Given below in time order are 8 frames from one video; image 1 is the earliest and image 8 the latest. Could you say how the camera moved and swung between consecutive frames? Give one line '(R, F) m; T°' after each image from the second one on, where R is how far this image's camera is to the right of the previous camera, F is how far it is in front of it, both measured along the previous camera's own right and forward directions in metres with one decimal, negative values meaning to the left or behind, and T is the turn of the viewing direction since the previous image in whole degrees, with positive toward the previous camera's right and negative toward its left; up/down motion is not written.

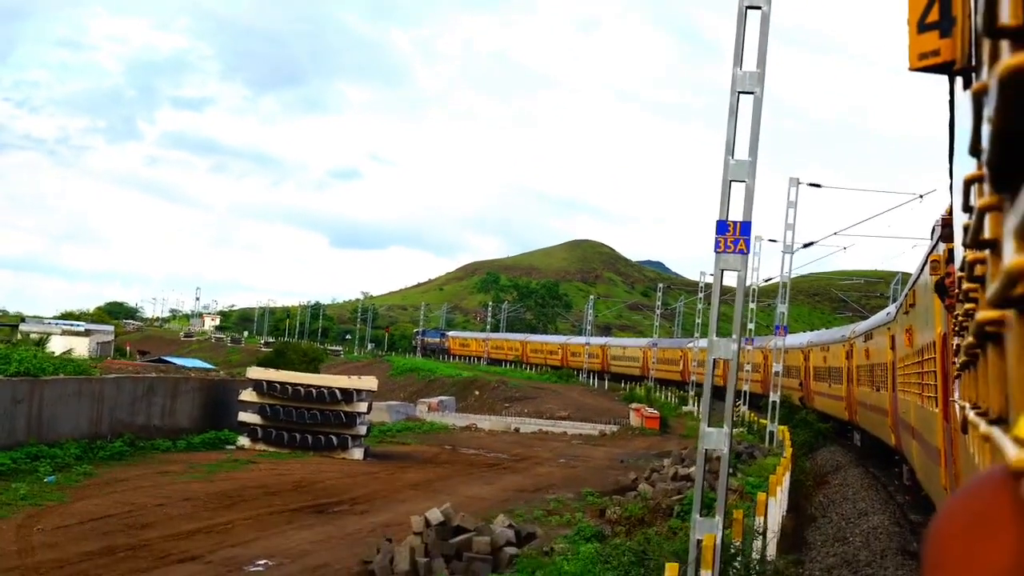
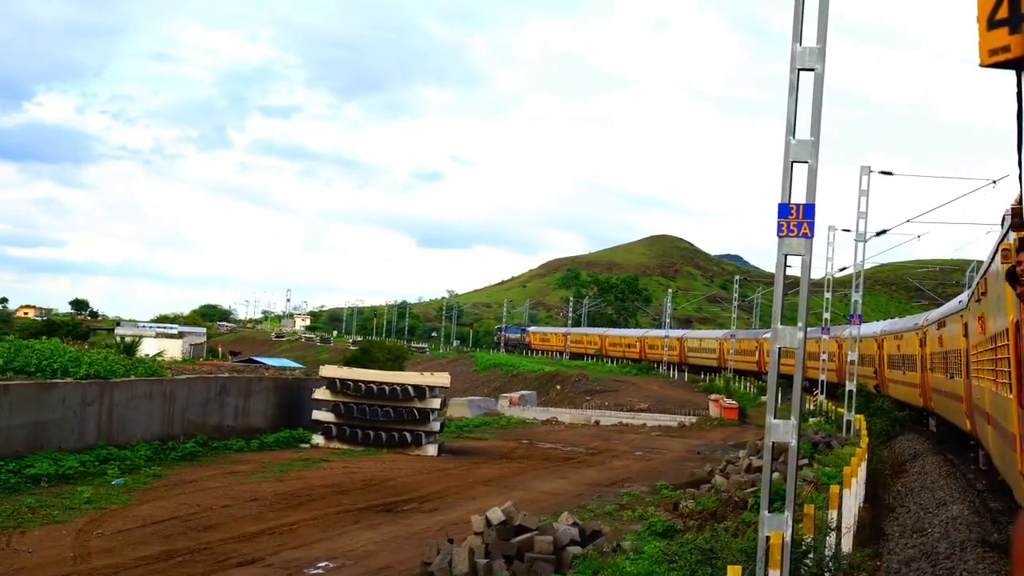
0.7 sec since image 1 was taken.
(+0.2, +0.2) m; -5°
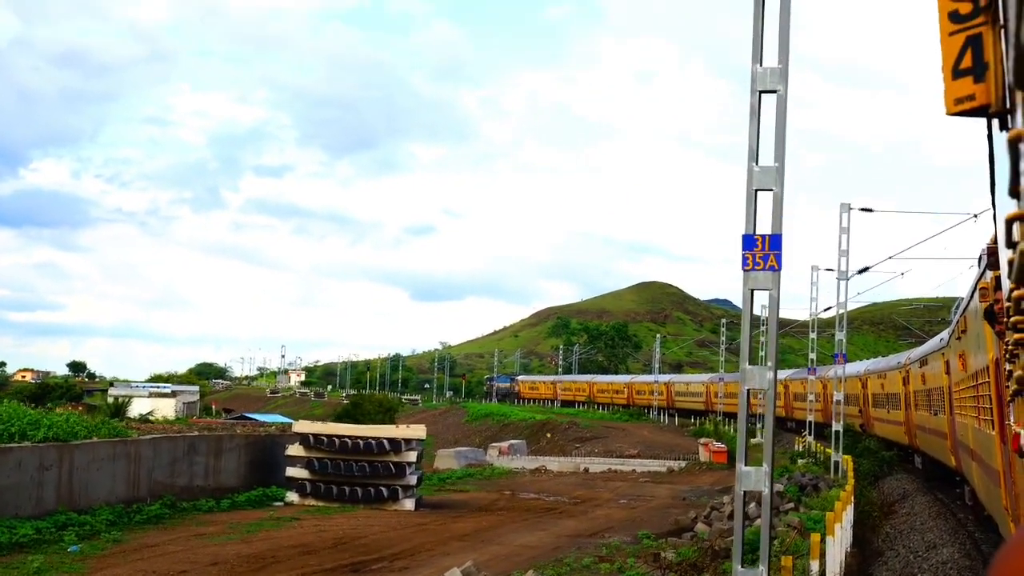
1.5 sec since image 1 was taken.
(+0.3, +0.3) m; +1°
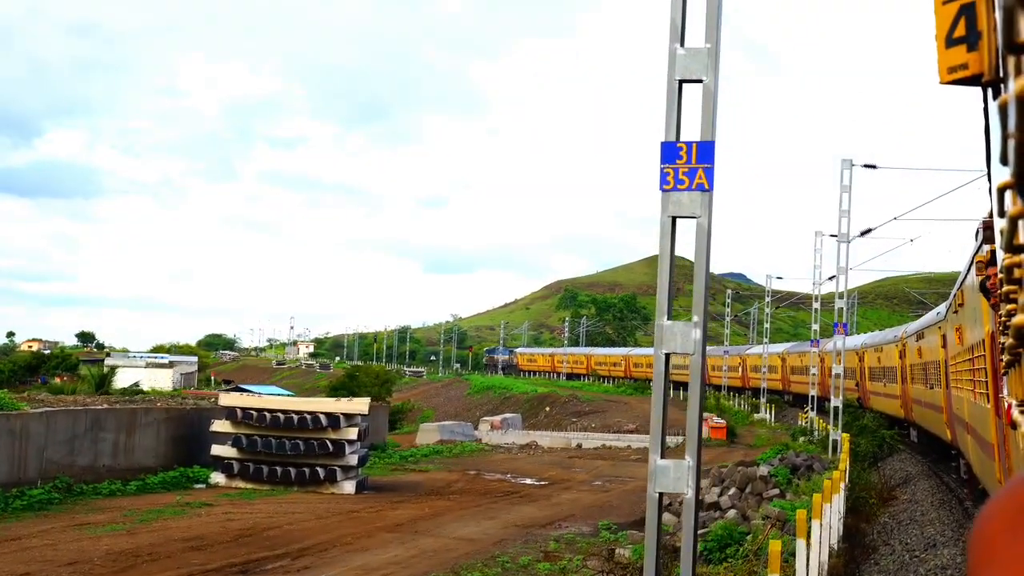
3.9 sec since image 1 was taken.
(+1.0, +1.9) m; -1°
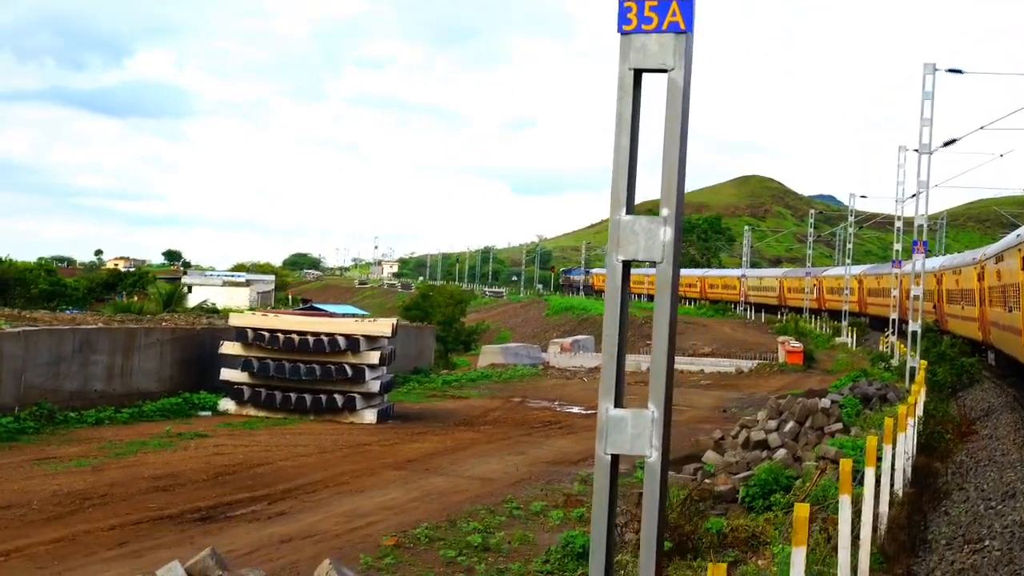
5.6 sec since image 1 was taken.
(+0.7, +1.7) m; -5°
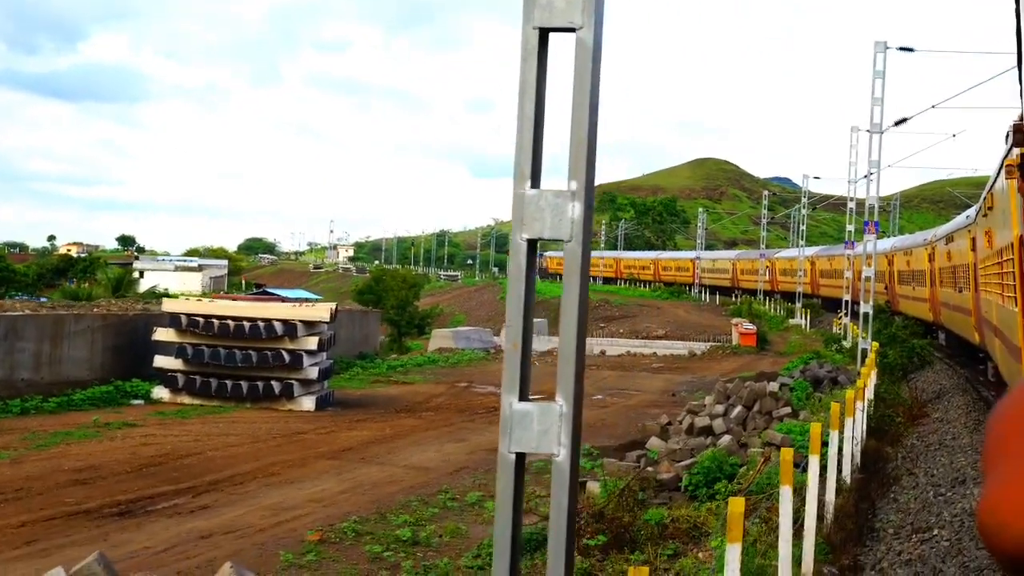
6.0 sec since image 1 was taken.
(+0.2, +0.2) m; +3°
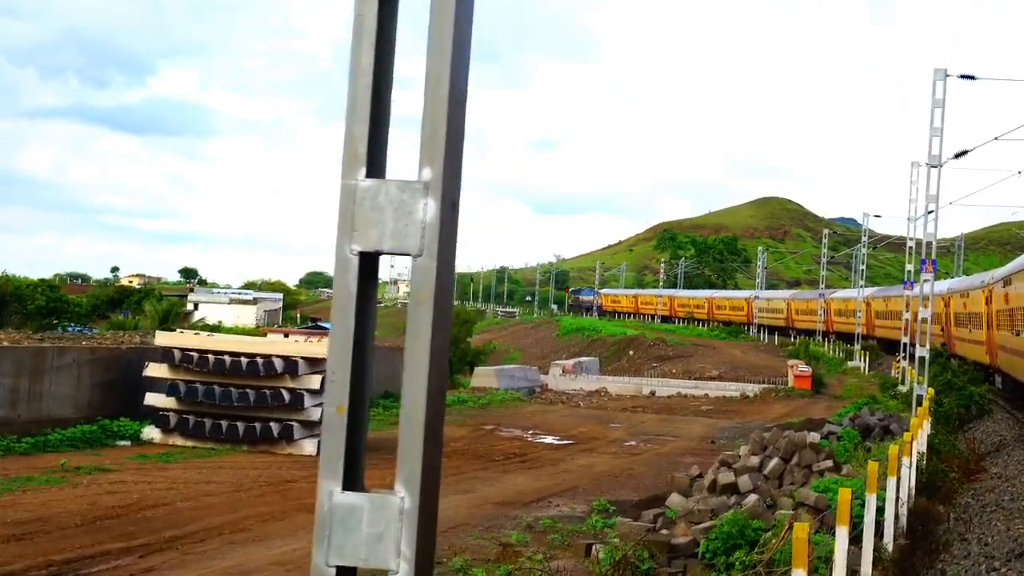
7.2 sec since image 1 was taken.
(+0.6, +1.1) m; -4°
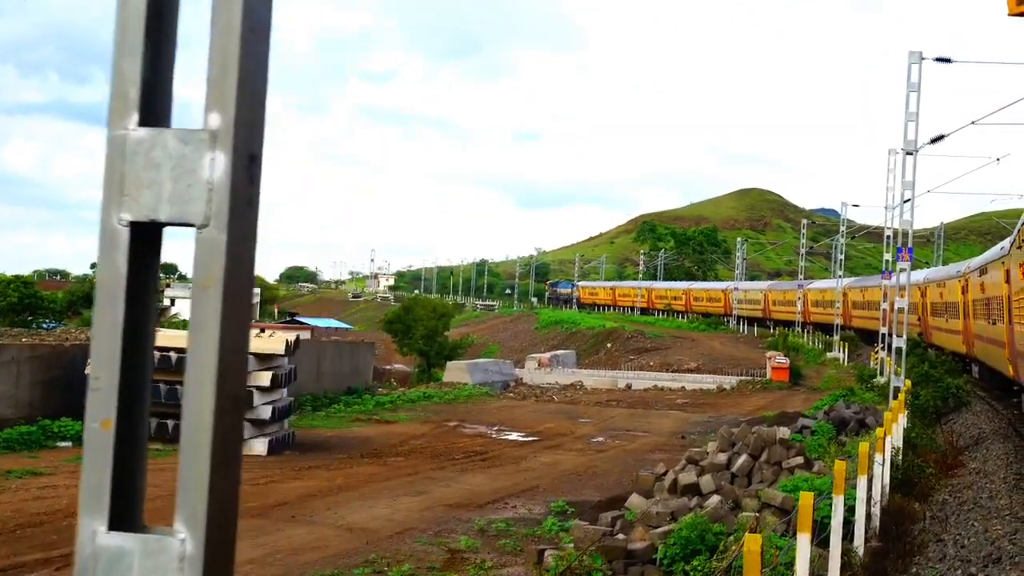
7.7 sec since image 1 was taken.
(+0.3, +0.5) m; +1°
